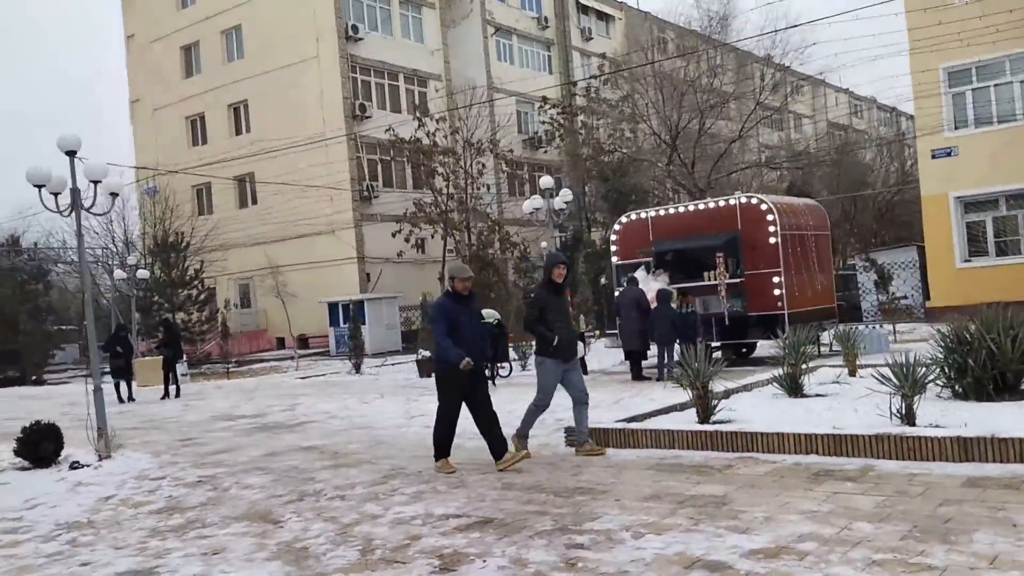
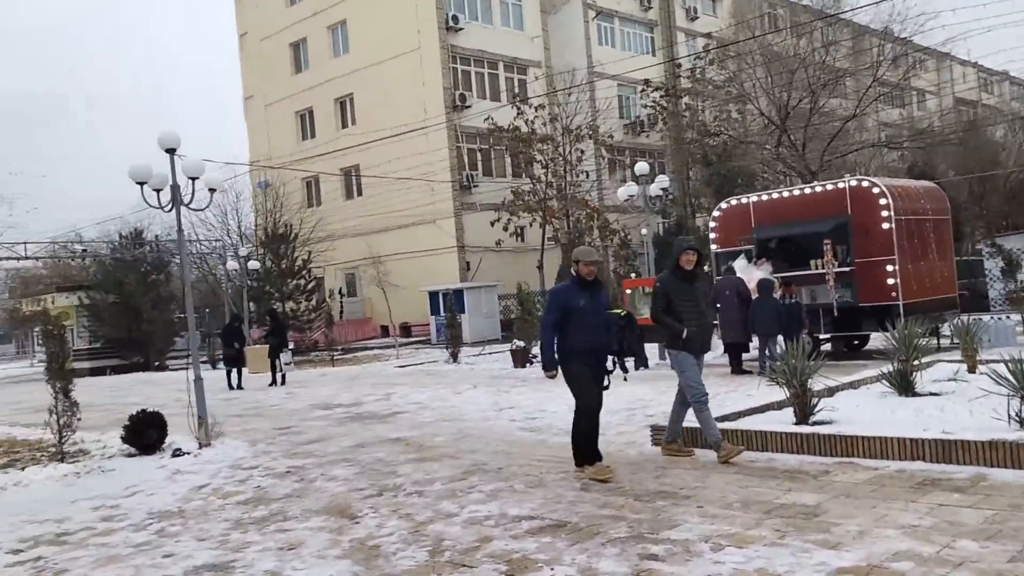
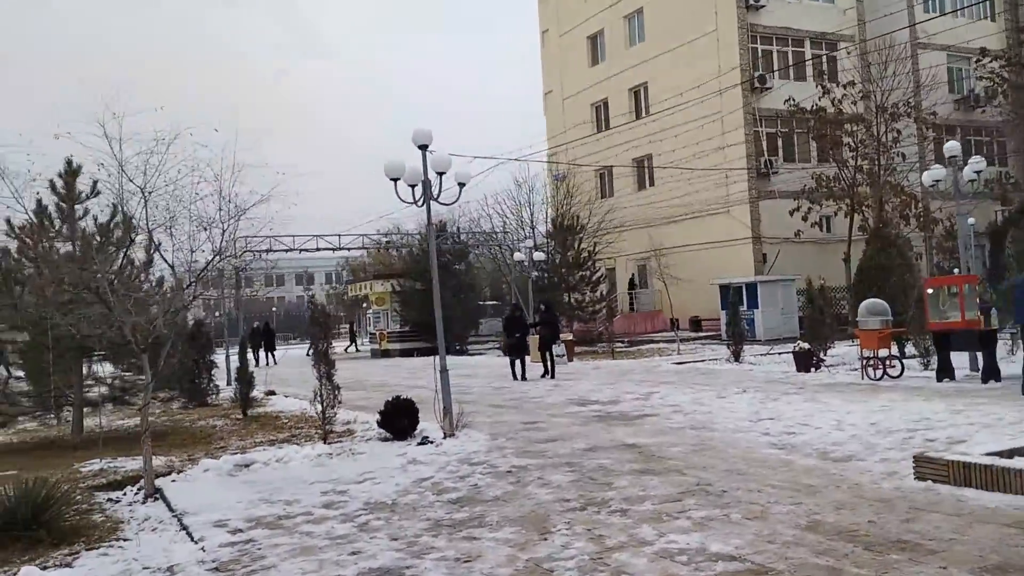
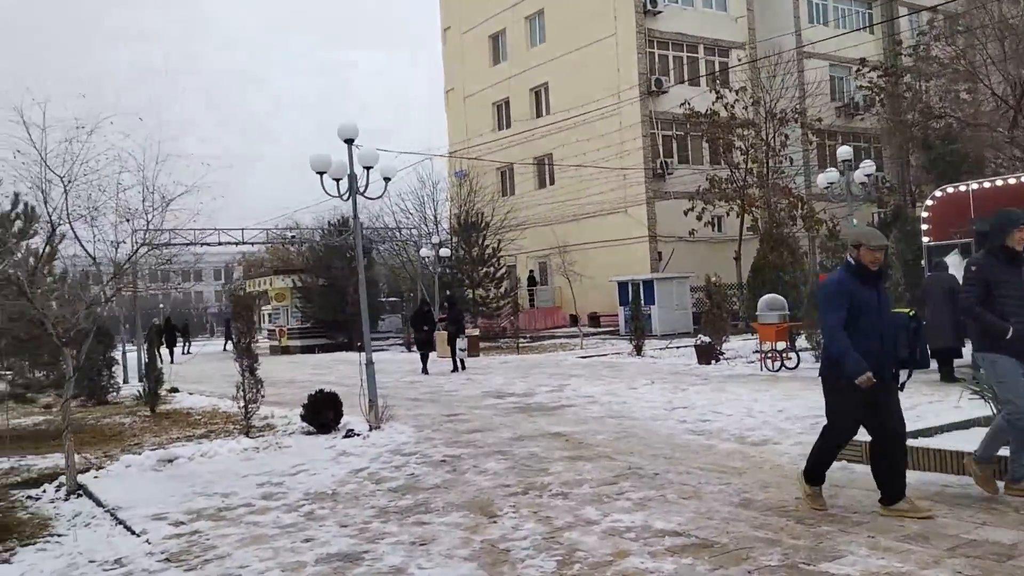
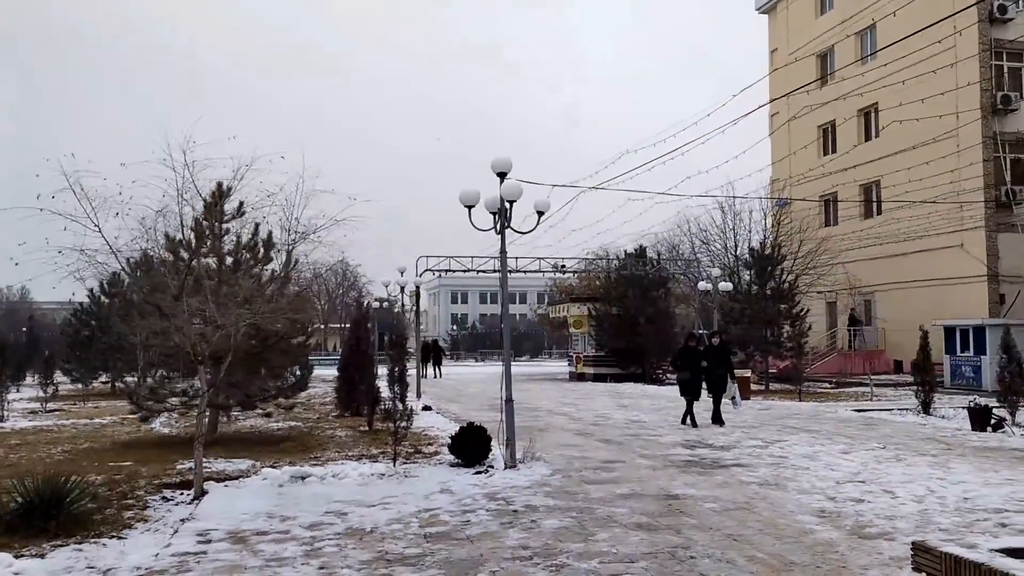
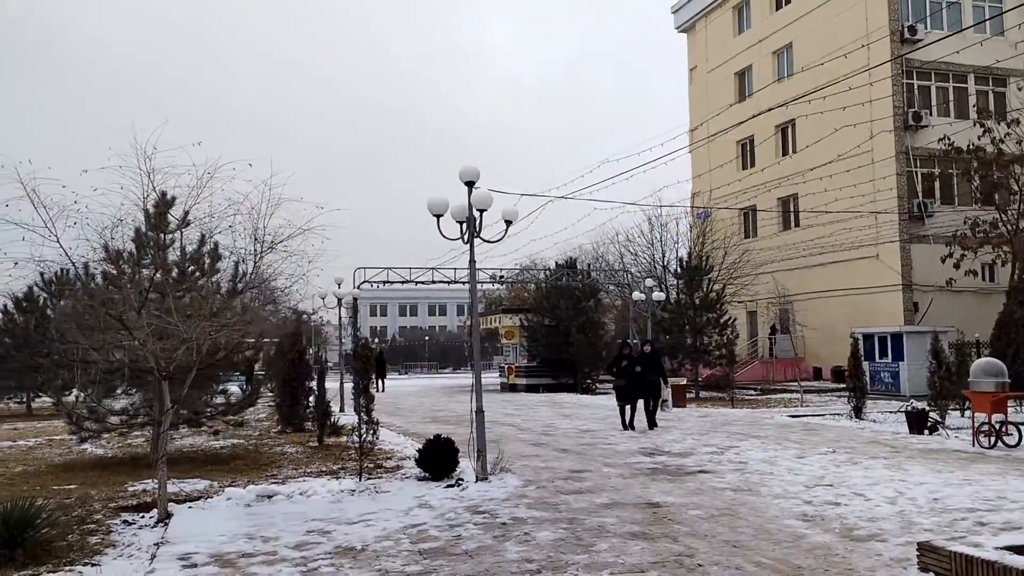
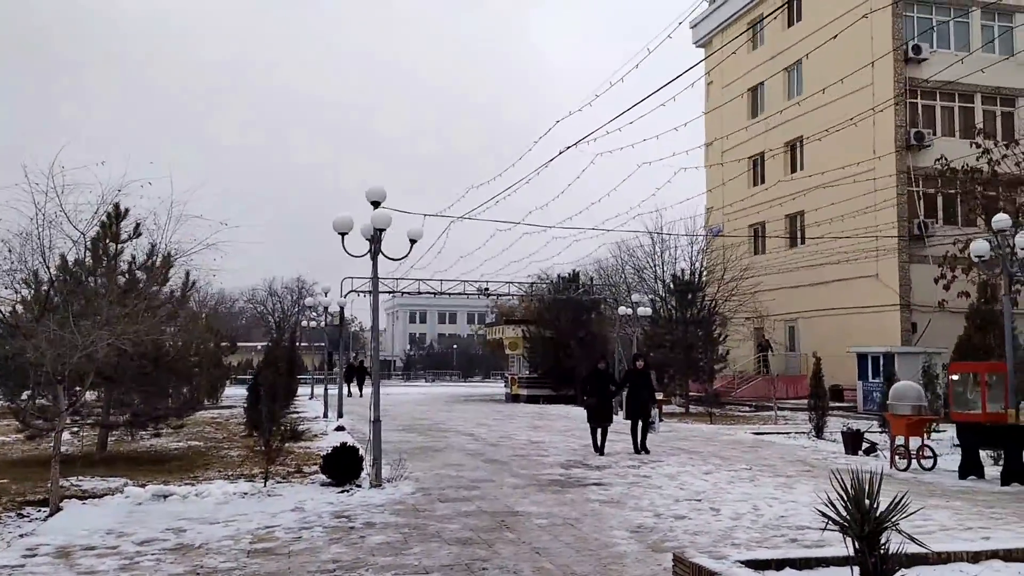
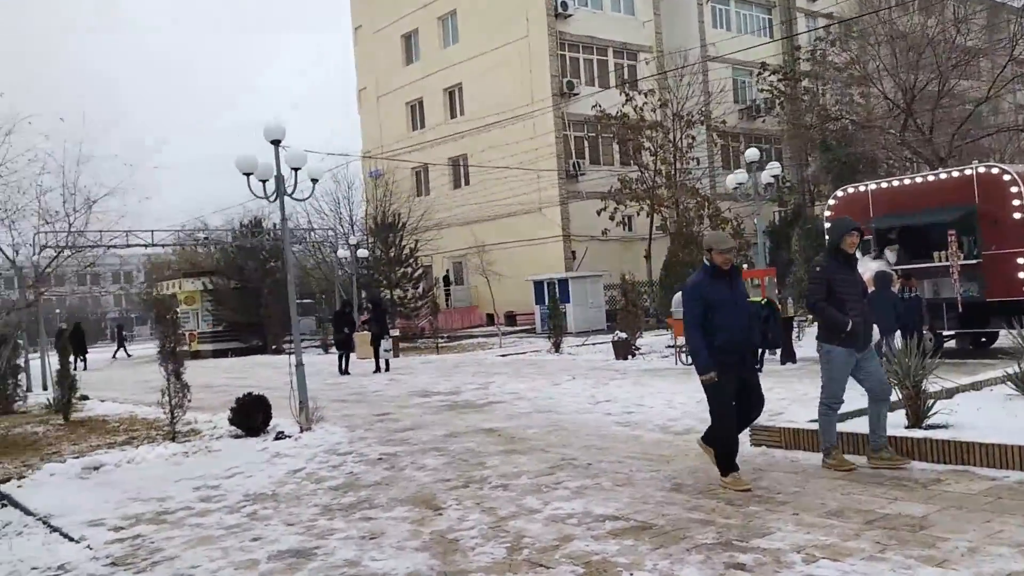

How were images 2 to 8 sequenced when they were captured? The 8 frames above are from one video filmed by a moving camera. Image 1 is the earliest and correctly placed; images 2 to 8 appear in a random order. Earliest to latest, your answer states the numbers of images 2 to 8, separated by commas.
2, 8, 4, 3, 6, 5, 7
